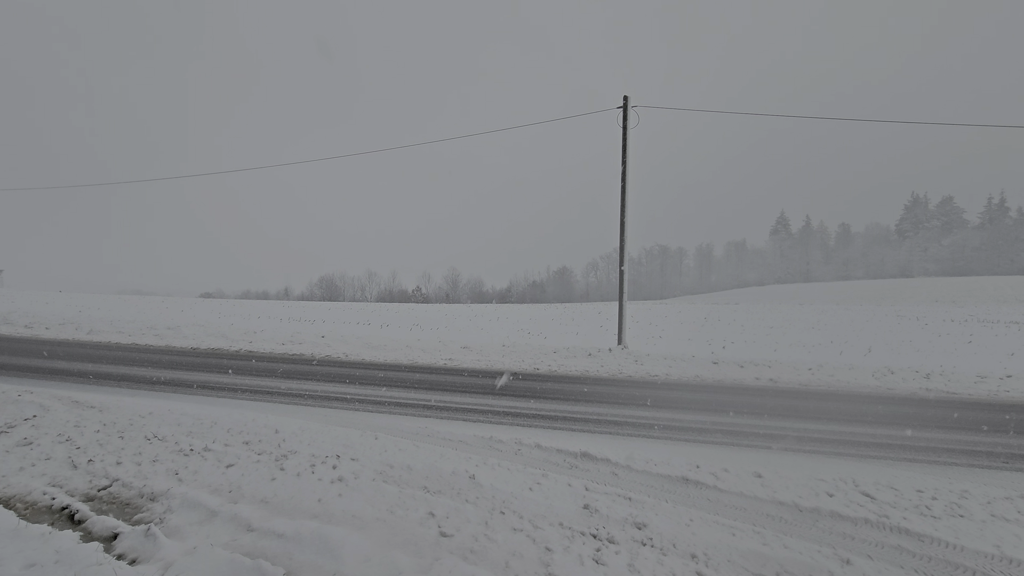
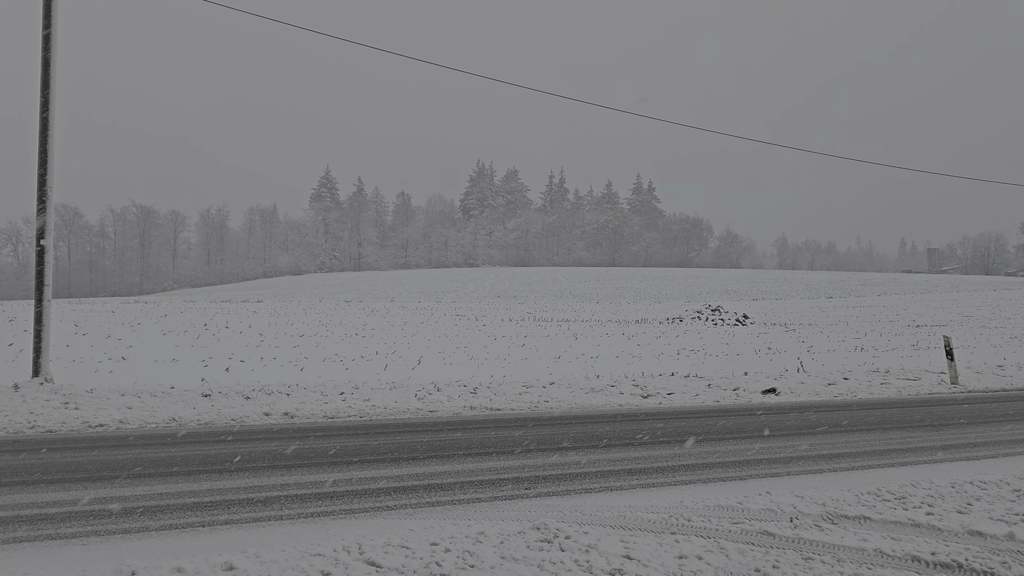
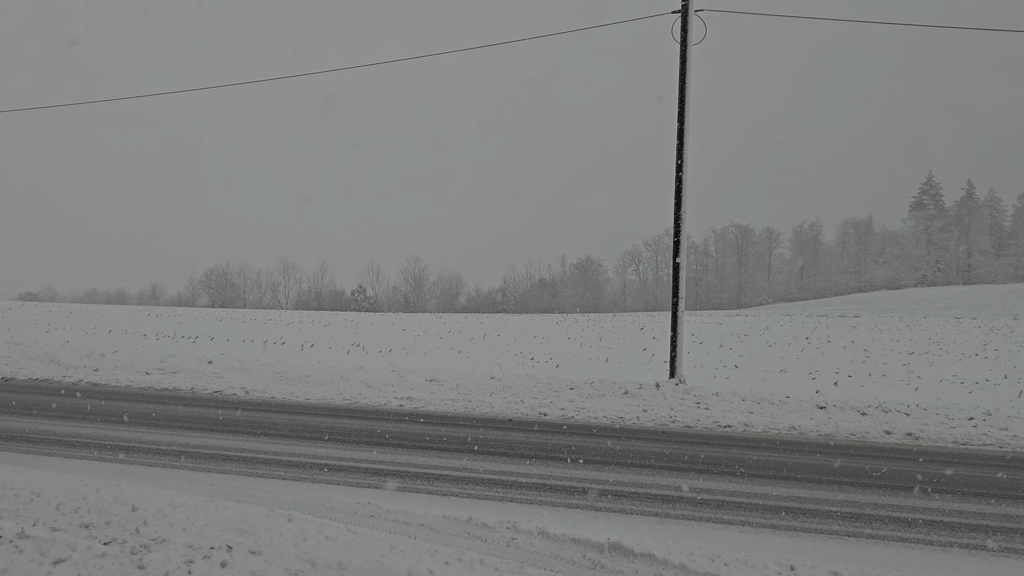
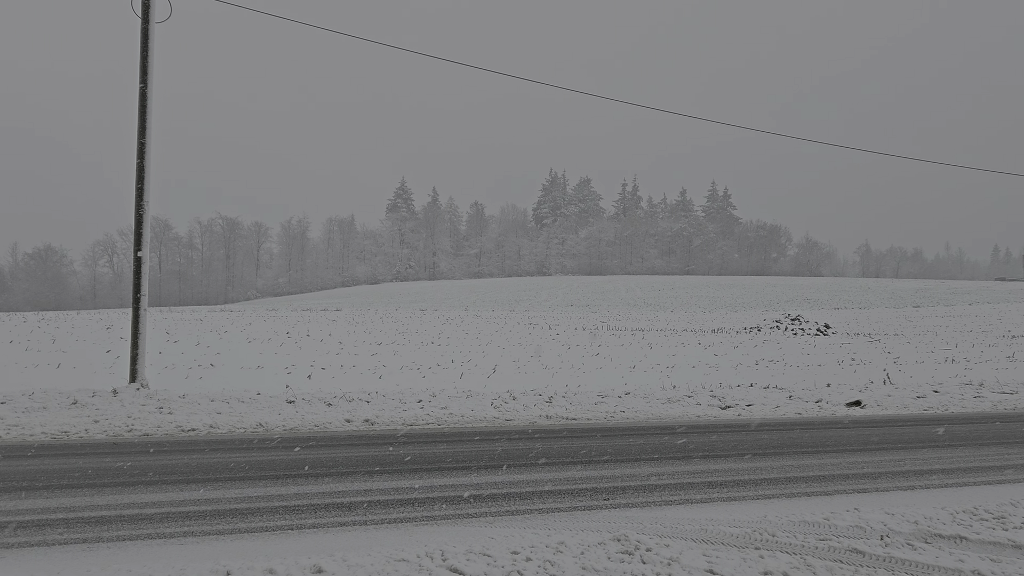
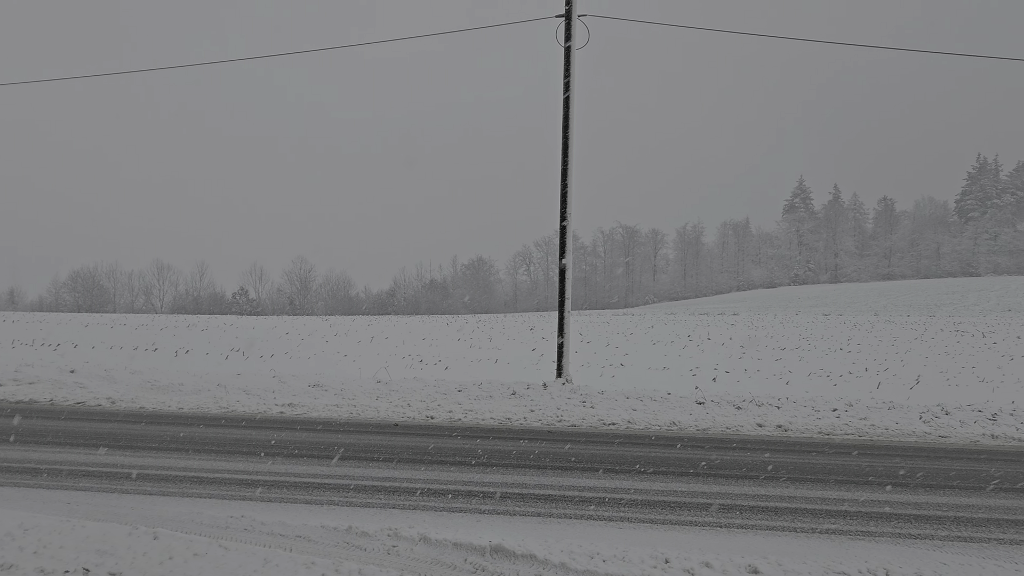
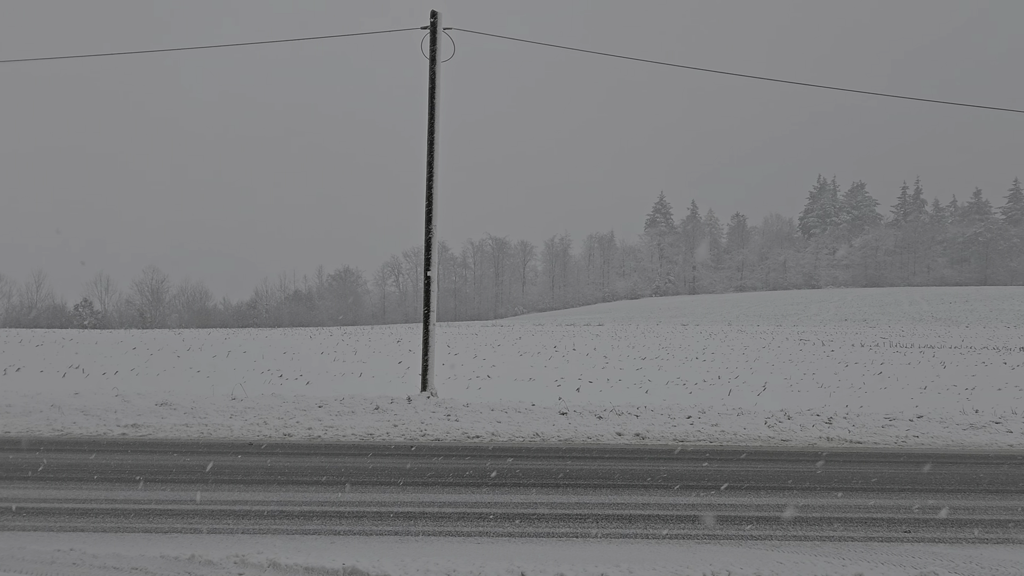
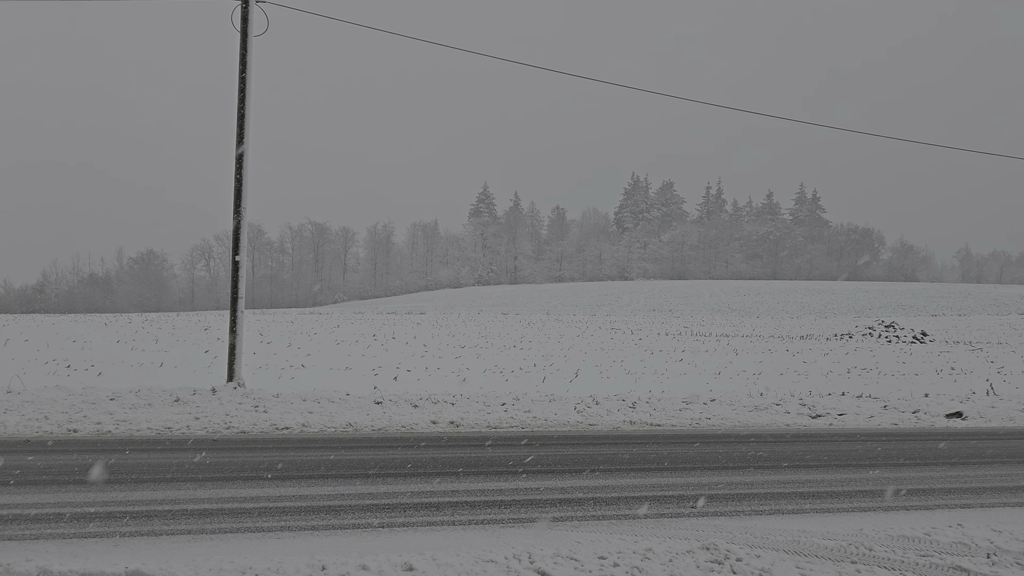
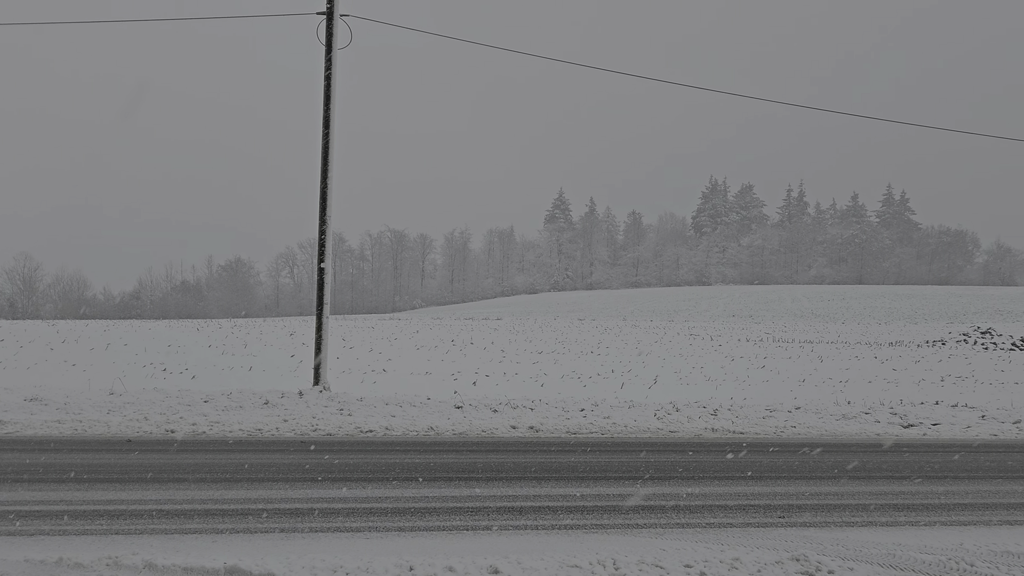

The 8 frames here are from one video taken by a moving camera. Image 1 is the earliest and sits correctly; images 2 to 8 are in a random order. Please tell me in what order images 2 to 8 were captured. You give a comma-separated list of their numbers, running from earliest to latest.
3, 5, 6, 8, 7, 4, 2
